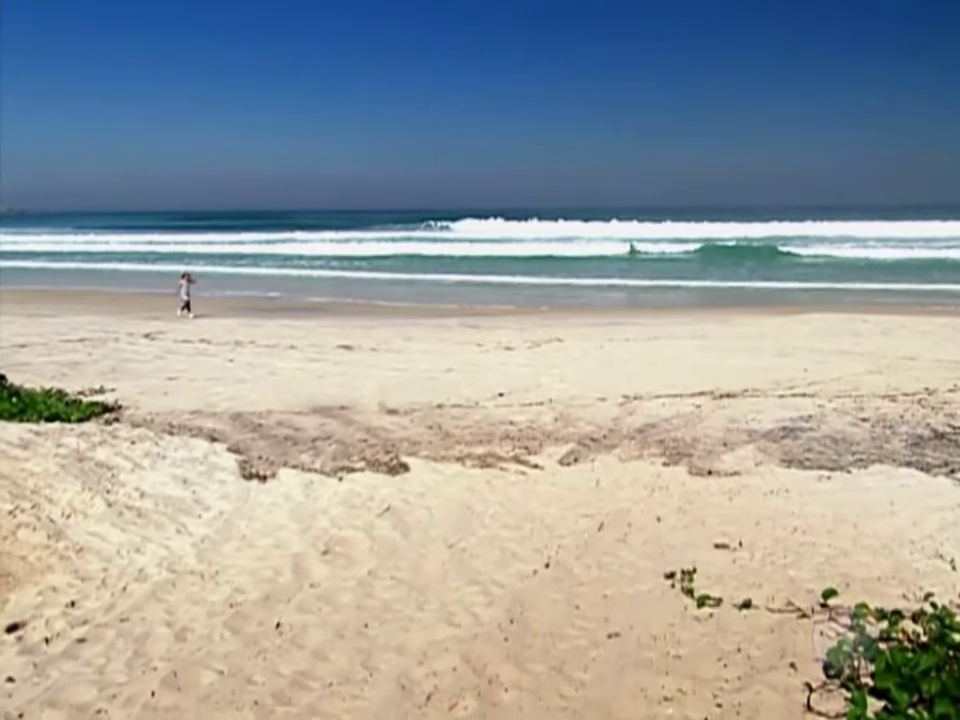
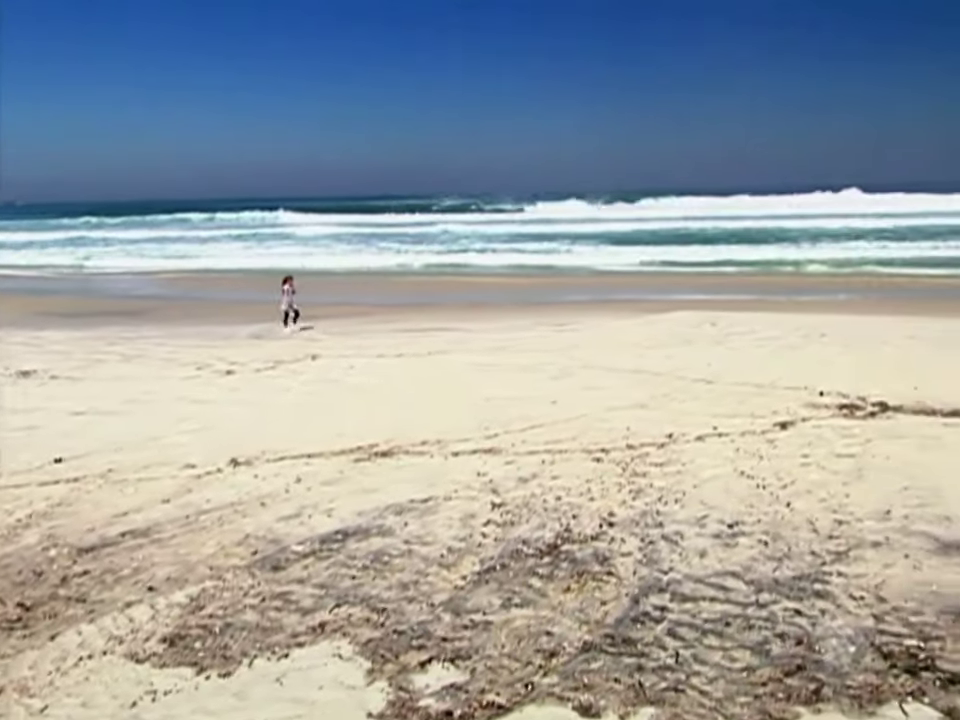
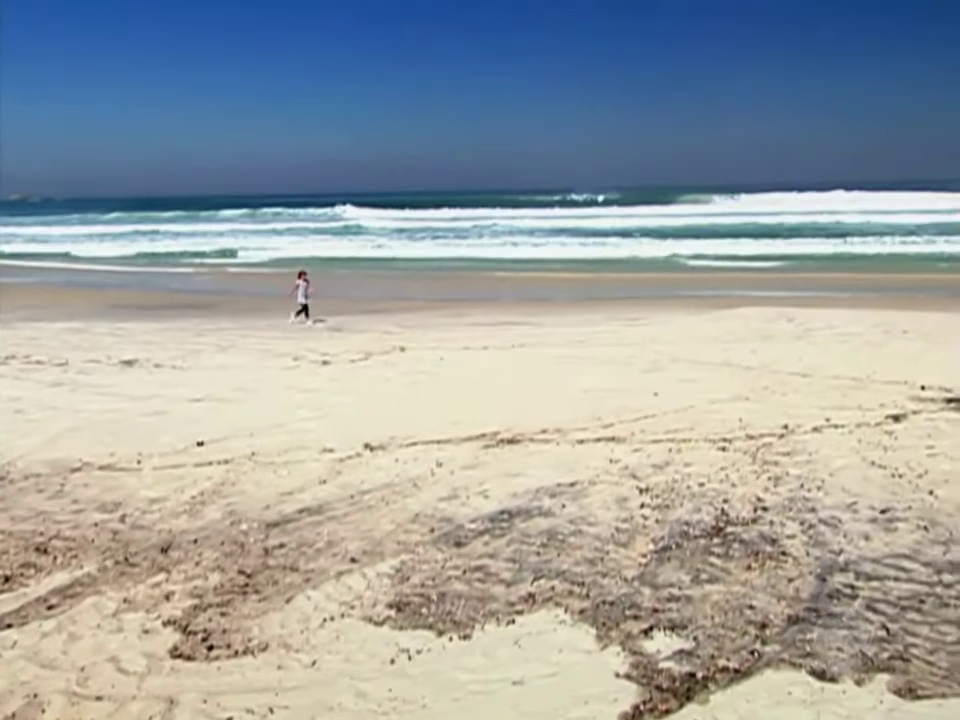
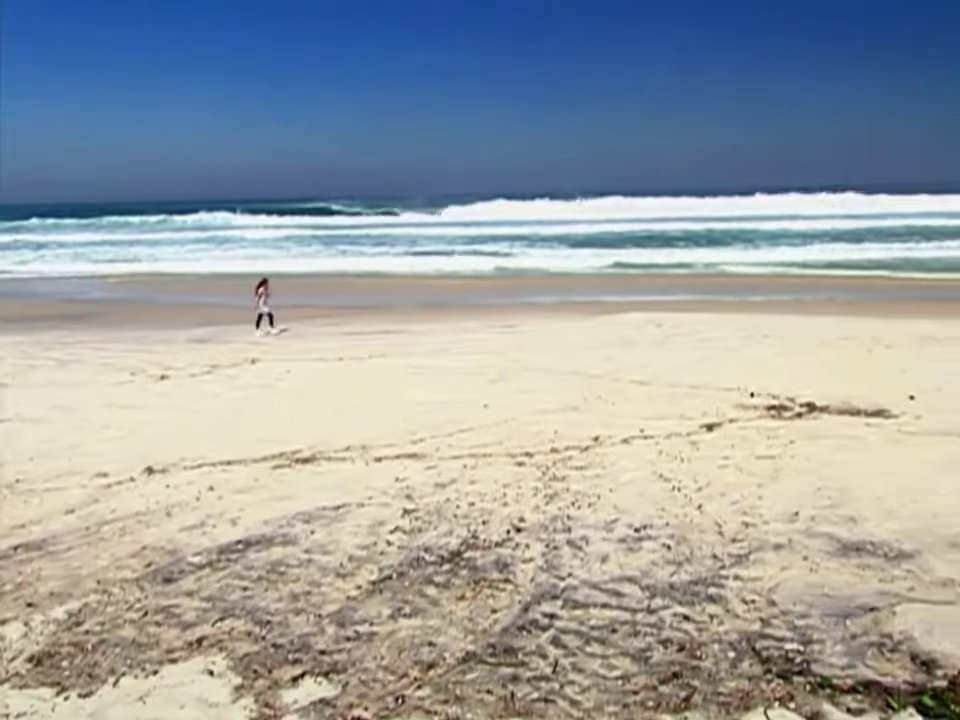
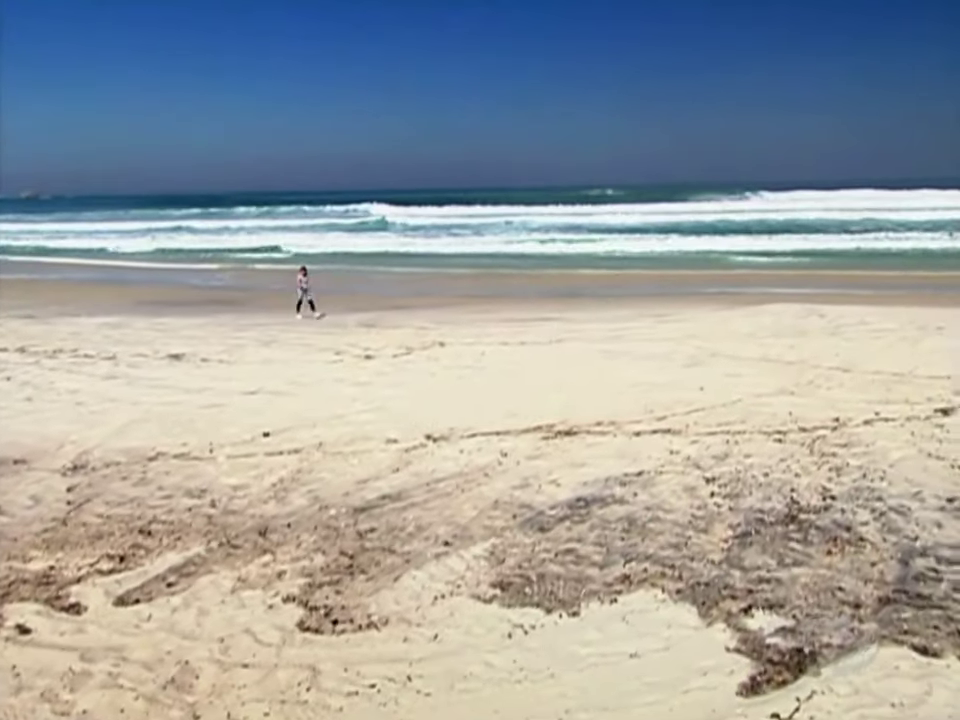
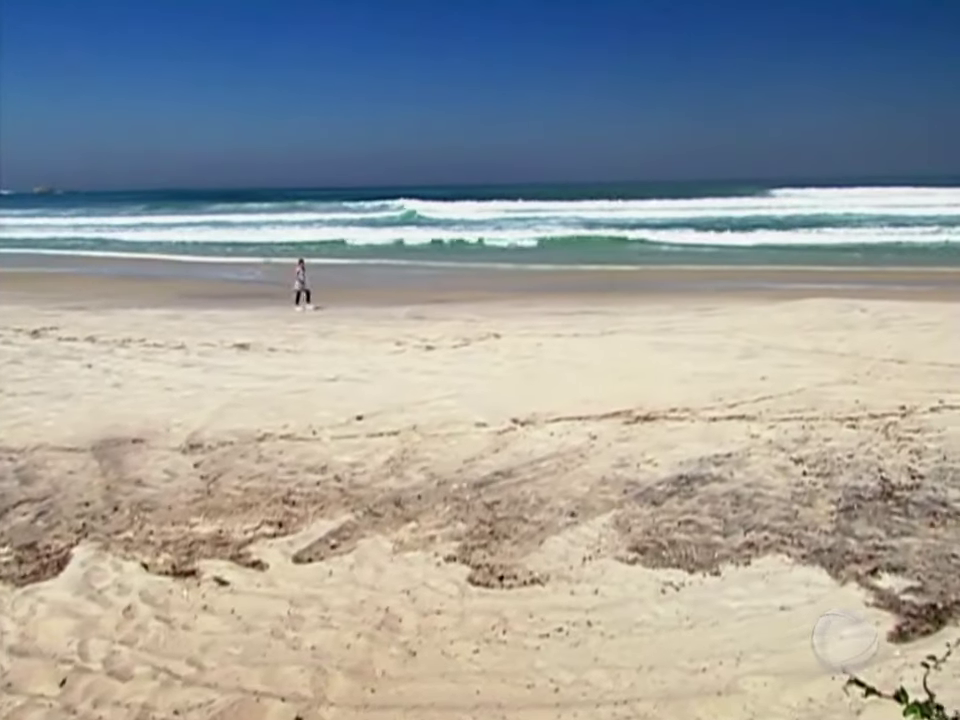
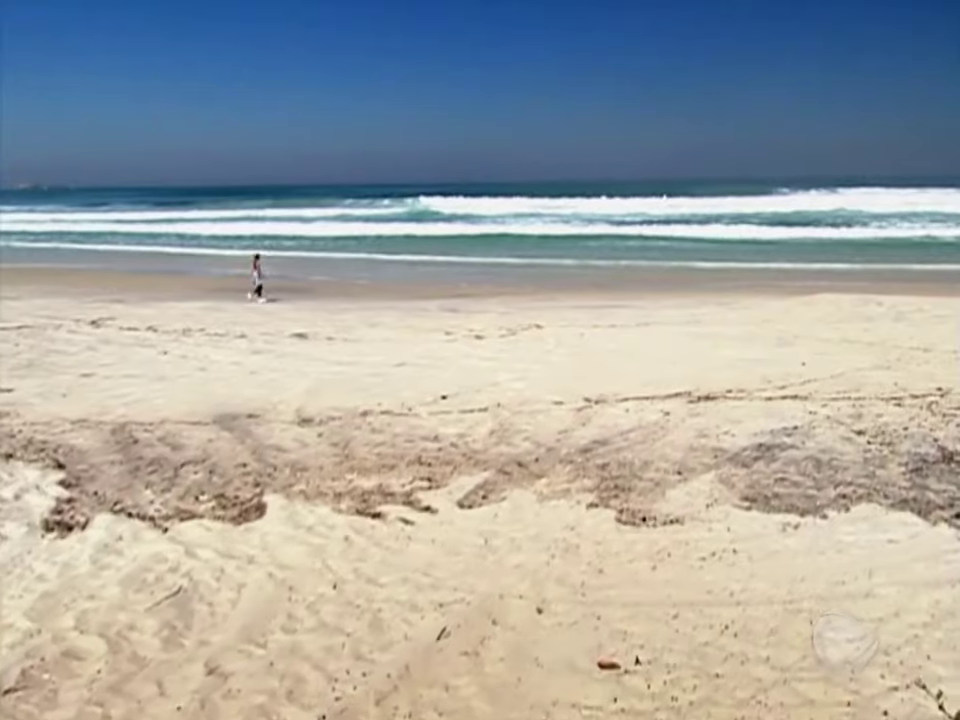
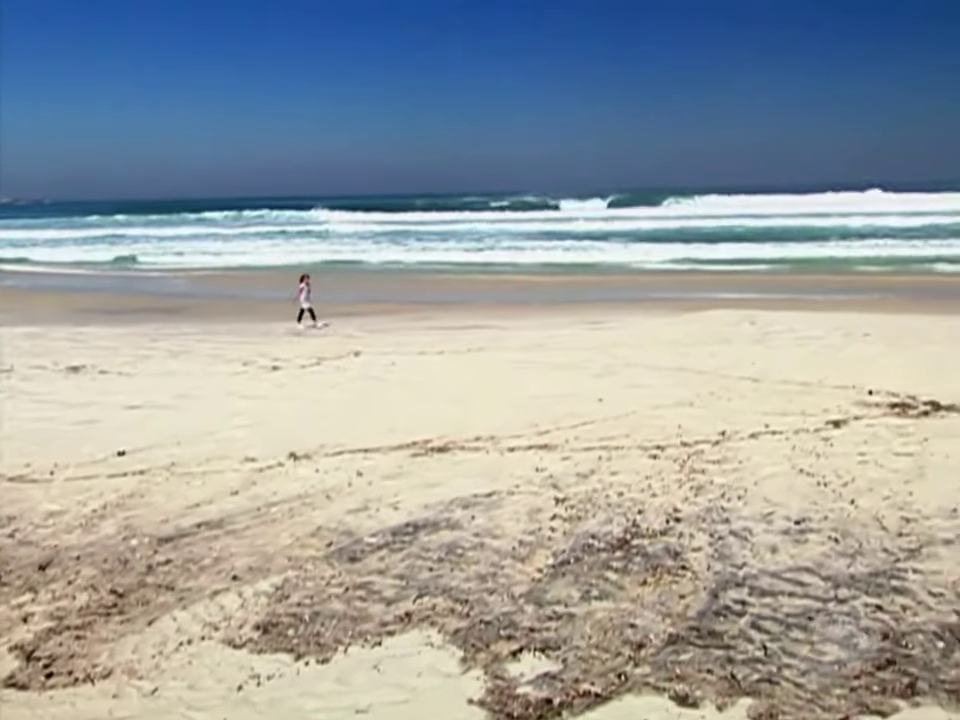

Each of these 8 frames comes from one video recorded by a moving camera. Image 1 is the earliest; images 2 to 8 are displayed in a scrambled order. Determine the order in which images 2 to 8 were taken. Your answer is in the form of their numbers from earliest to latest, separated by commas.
7, 6, 5, 3, 8, 2, 4
